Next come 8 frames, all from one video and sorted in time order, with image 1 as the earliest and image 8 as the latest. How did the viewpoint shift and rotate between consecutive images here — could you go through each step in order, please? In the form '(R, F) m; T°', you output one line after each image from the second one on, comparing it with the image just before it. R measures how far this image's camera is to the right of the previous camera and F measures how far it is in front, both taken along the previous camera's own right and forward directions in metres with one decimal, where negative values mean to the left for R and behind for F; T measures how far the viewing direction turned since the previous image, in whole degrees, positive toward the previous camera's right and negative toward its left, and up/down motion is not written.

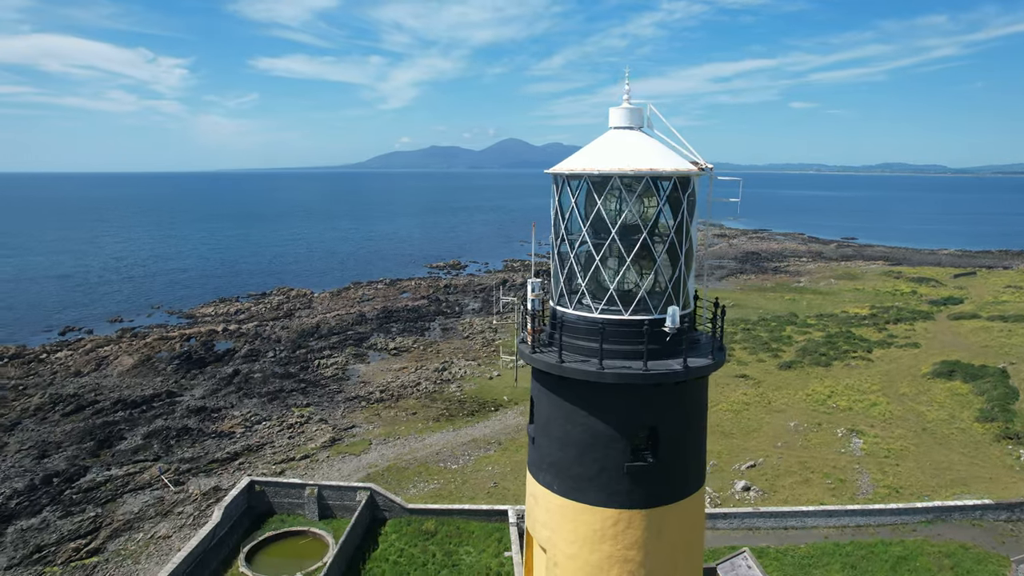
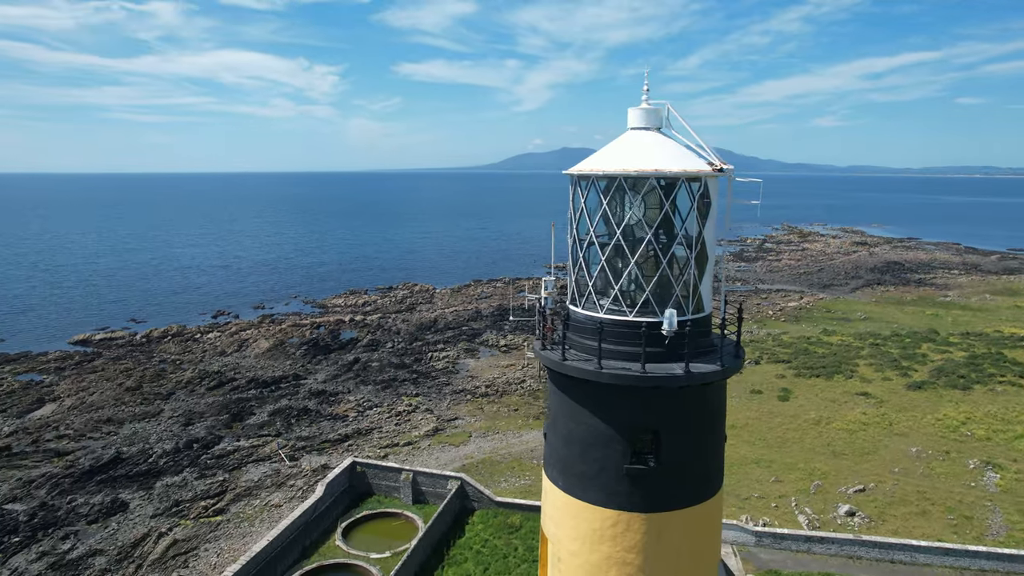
(+1.0, -0.1) m; -11°
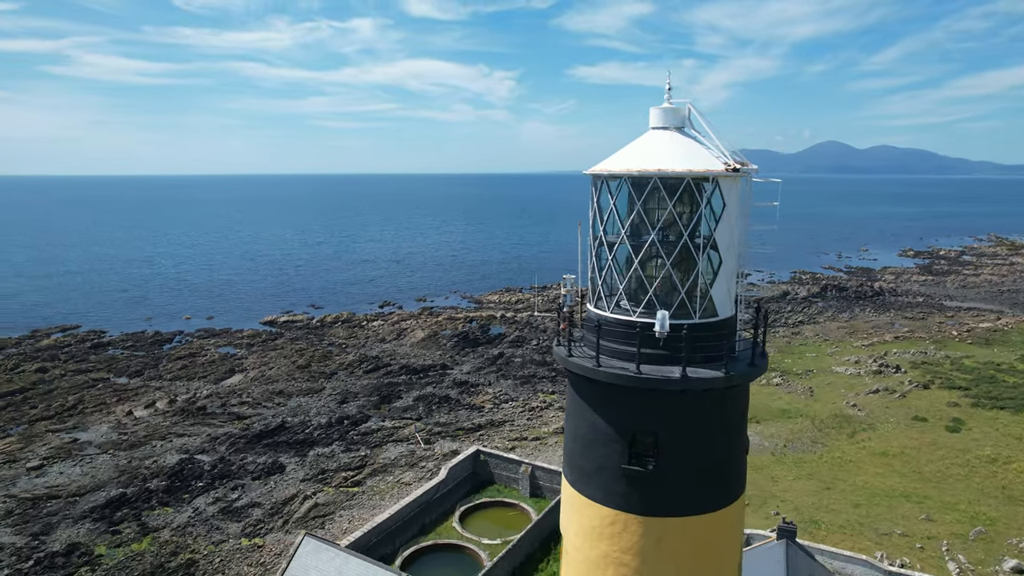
(+1.3, -0.1) m; -14°
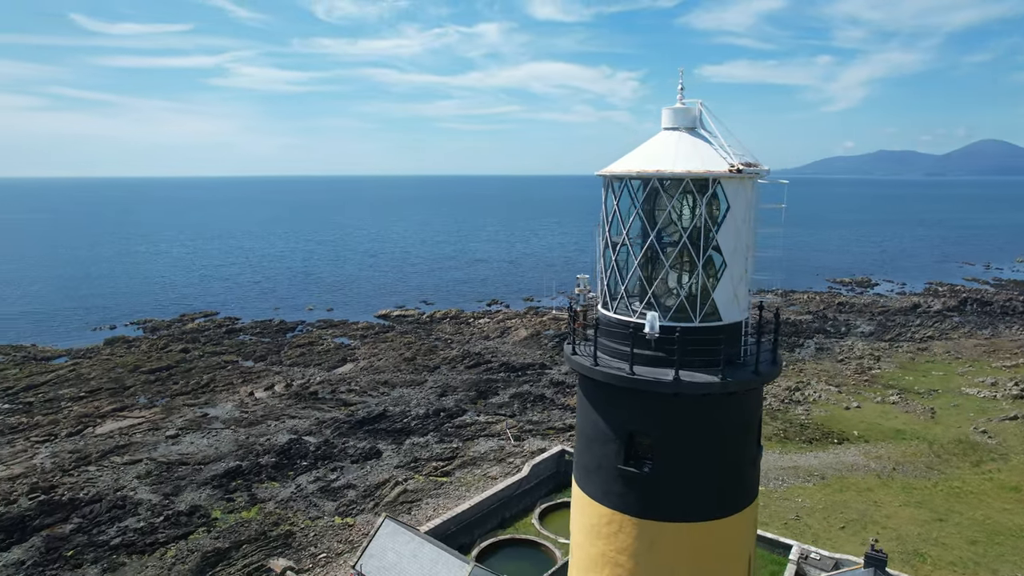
(+1.0, -0.1) m; -10°
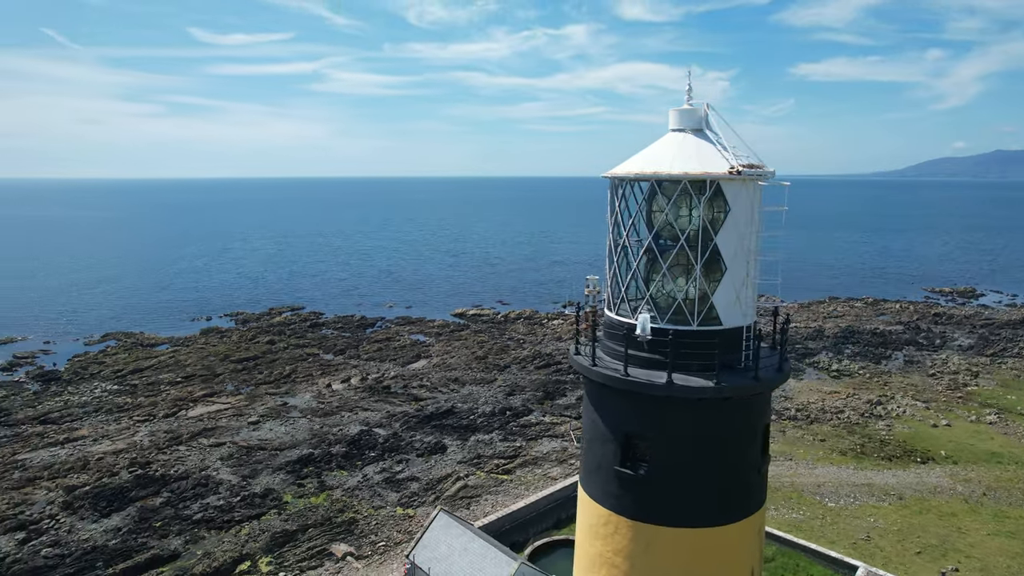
(+0.7, -0.1) m; -7°
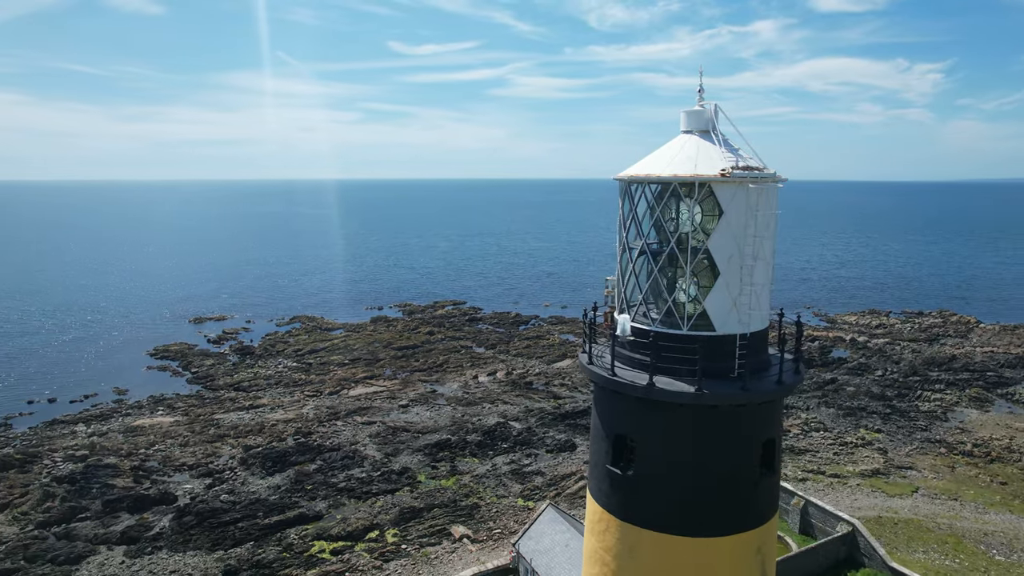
(+1.4, -0.1) m; -15°
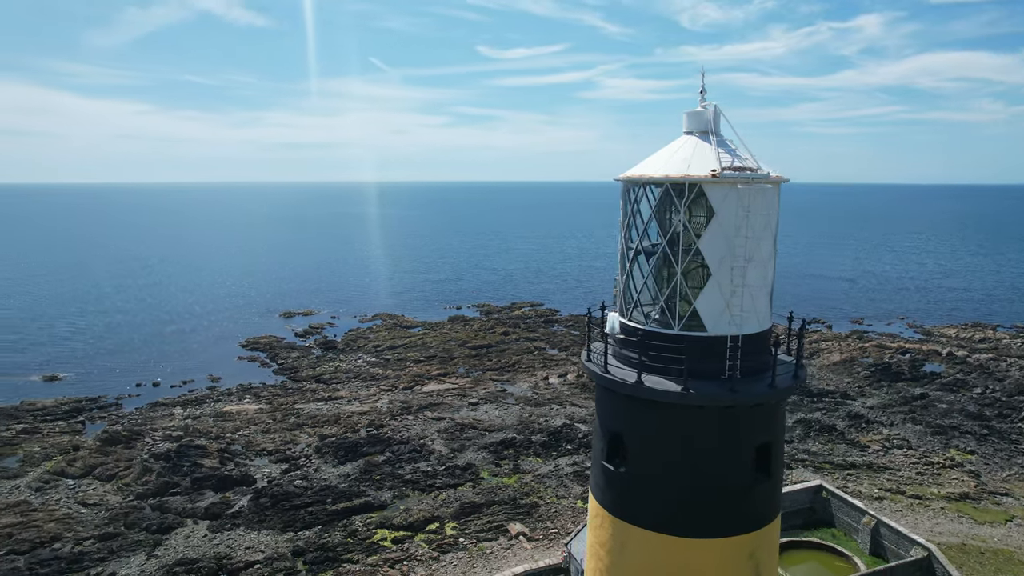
(+0.7, -0.1) m; -7°
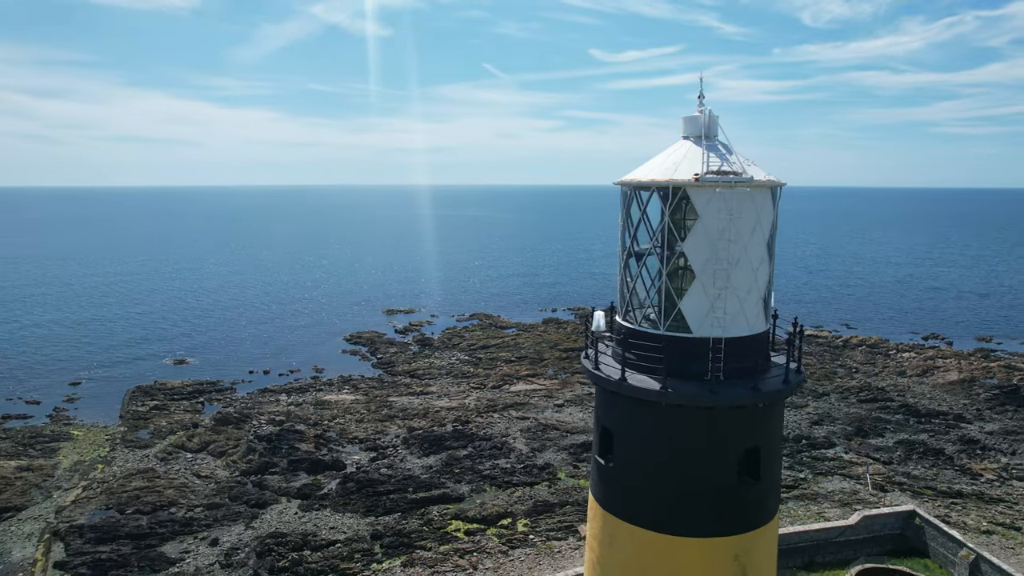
(+0.9, -0.2) m; -9°
